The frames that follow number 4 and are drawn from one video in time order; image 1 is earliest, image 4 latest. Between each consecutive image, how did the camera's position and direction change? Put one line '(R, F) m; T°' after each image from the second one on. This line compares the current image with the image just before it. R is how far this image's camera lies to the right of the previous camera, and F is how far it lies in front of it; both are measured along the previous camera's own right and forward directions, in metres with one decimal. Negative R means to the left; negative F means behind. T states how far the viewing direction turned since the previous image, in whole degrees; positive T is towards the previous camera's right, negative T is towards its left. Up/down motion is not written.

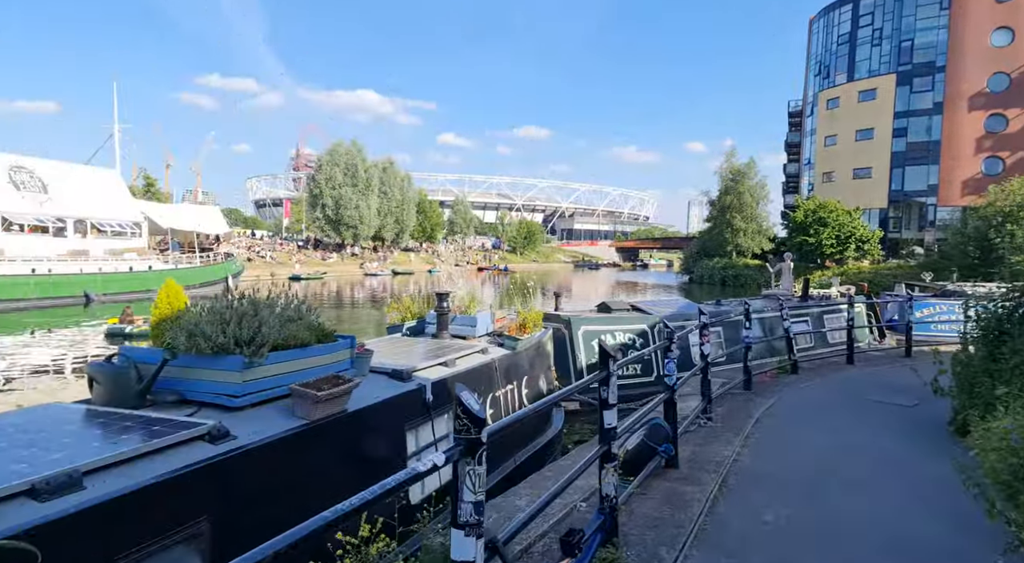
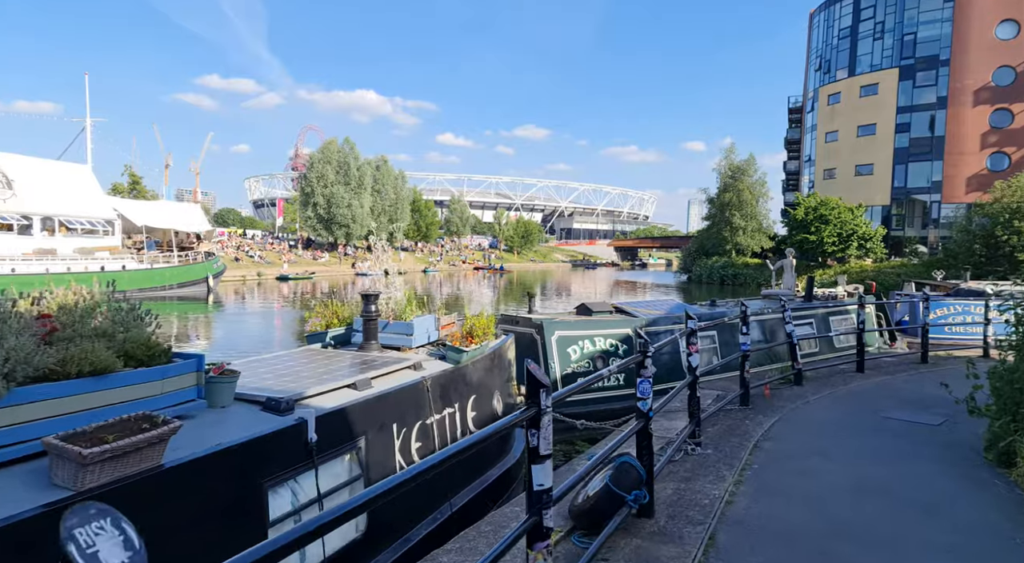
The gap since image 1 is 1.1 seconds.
(+0.5, +1.1) m; 0°
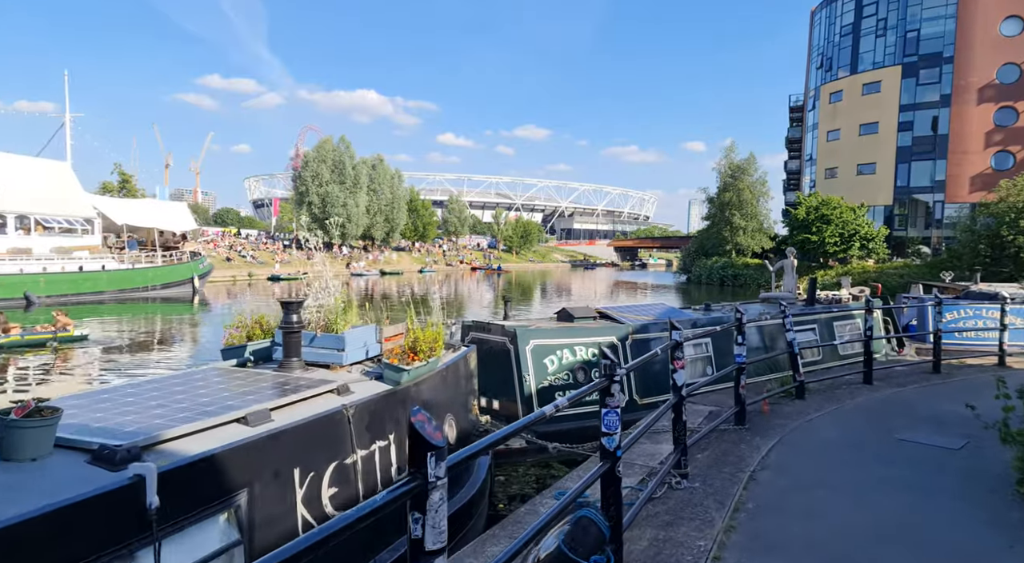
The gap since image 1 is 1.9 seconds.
(+0.4, +0.8) m; 0°
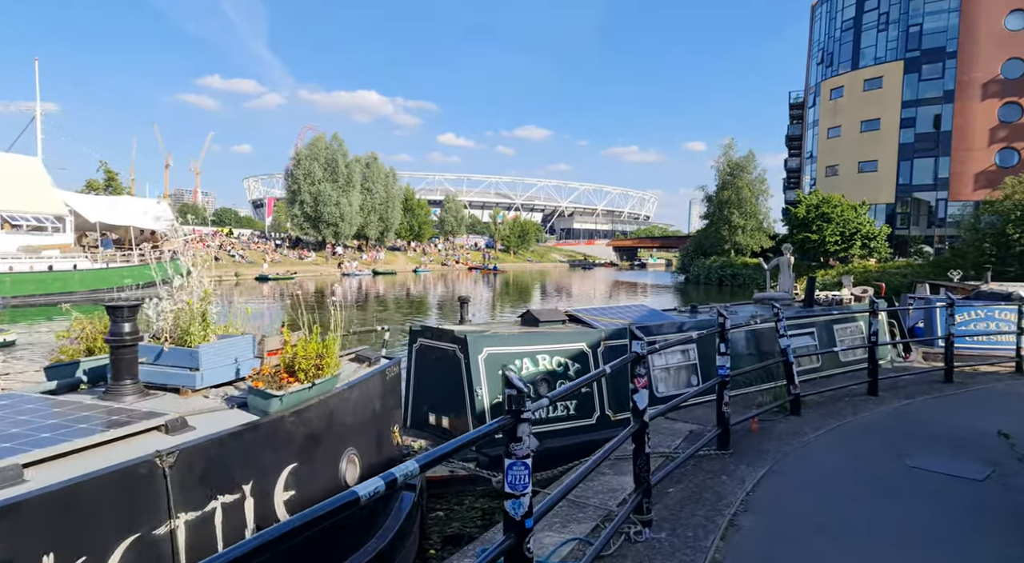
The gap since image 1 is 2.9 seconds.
(+0.5, +1.0) m; 0°
